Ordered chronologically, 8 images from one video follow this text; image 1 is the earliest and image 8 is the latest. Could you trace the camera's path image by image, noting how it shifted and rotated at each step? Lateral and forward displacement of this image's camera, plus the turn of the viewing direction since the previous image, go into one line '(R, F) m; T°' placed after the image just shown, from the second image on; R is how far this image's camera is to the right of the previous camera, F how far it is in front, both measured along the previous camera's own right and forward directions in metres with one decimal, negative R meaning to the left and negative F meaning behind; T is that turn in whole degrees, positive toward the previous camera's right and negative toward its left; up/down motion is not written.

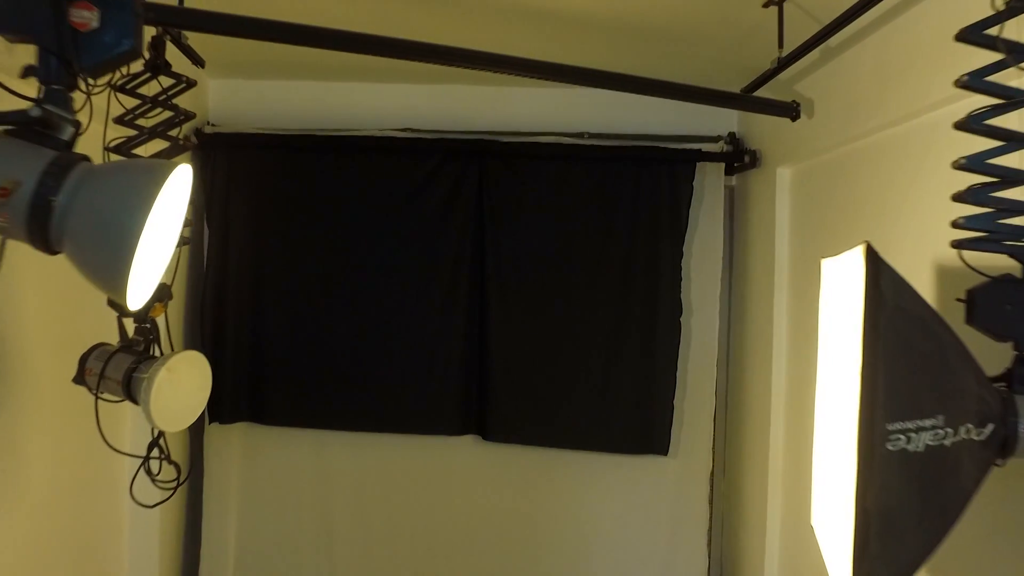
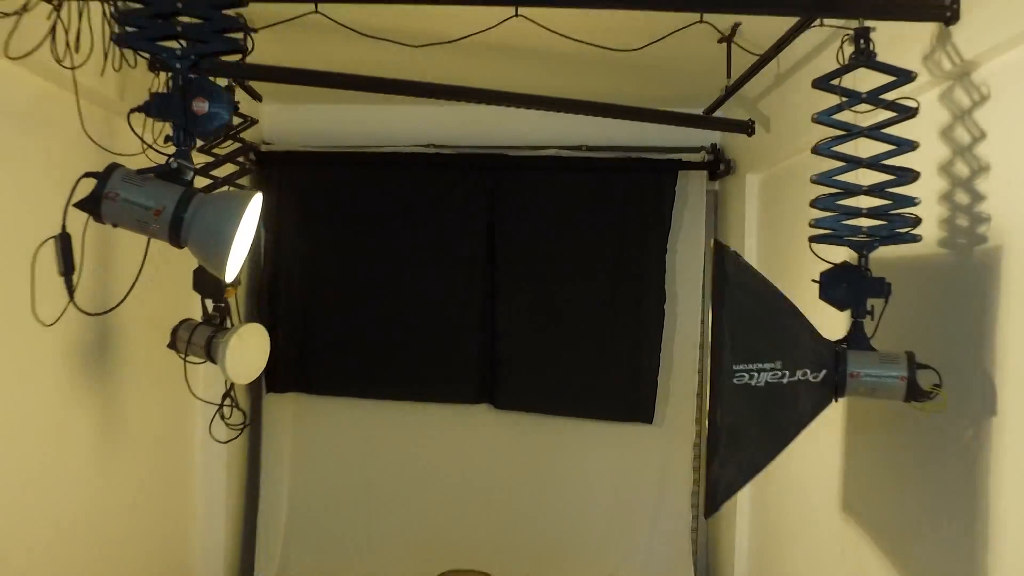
(+0.1, -0.4) m; -3°
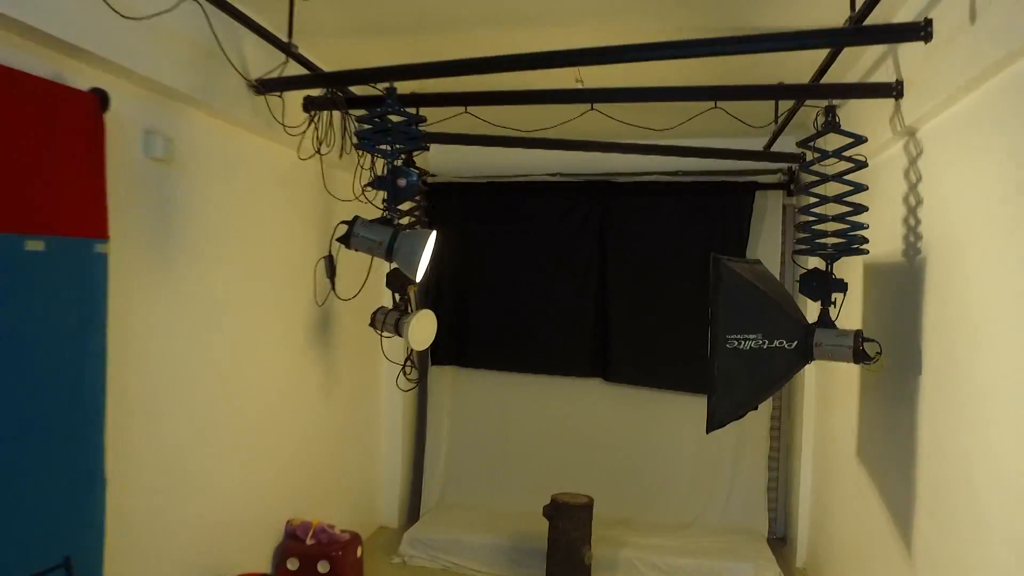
(+0.2, -0.8) m; -11°
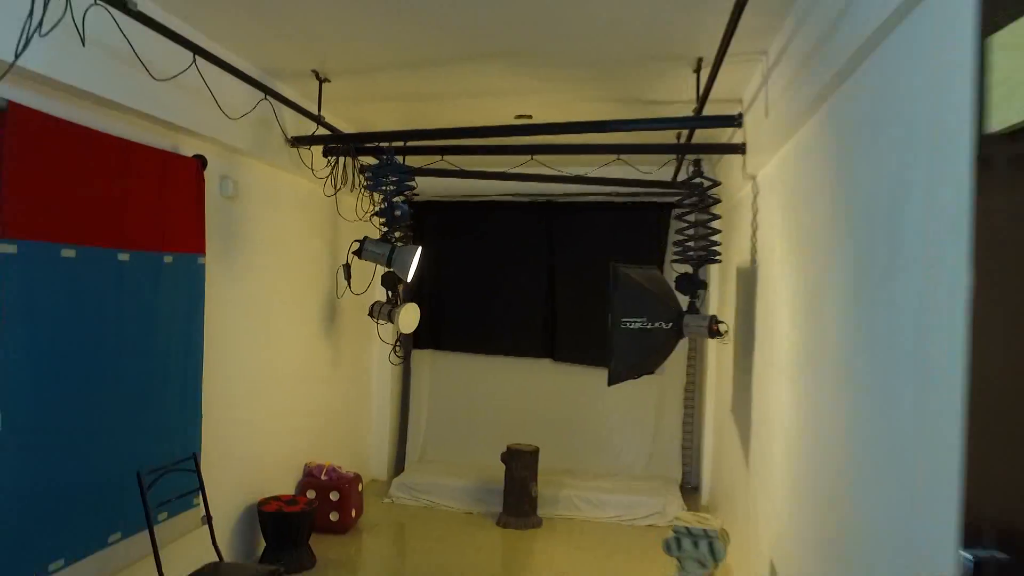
(0.0, -0.9) m; +2°
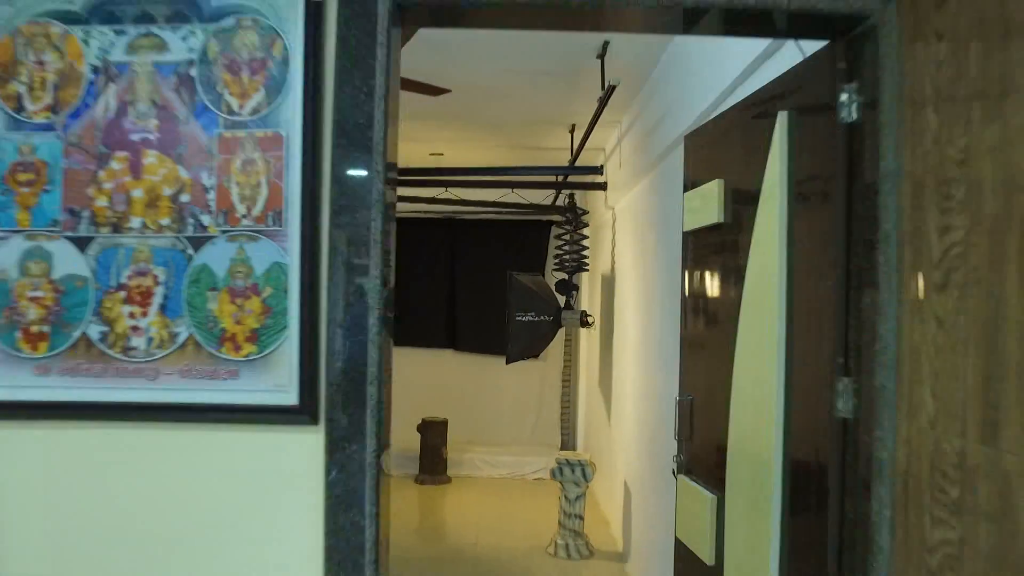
(-0.2, -0.9) m; +9°
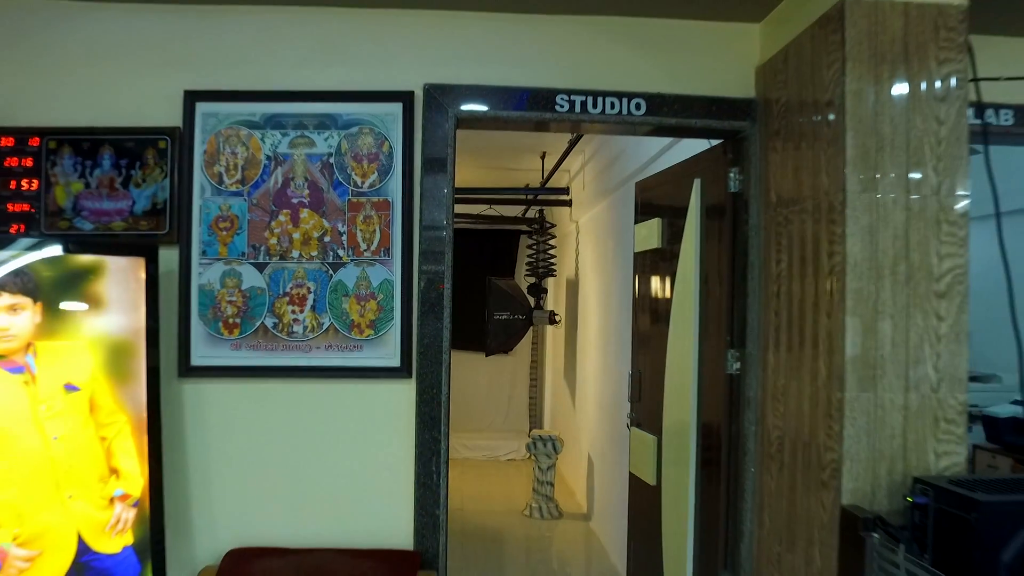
(-0.1, -0.6) m; +3°
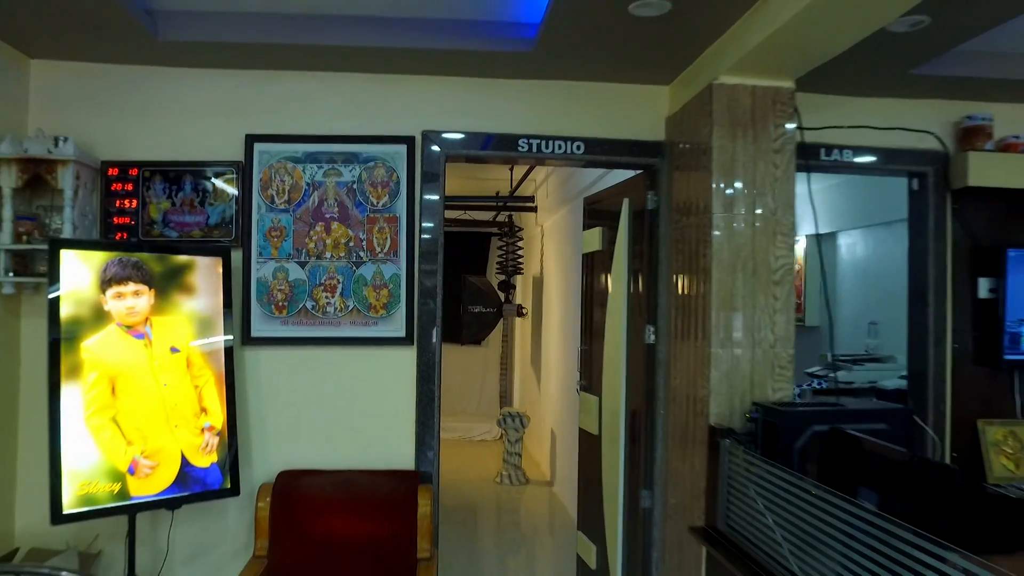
(0.0, -0.6) m; +2°
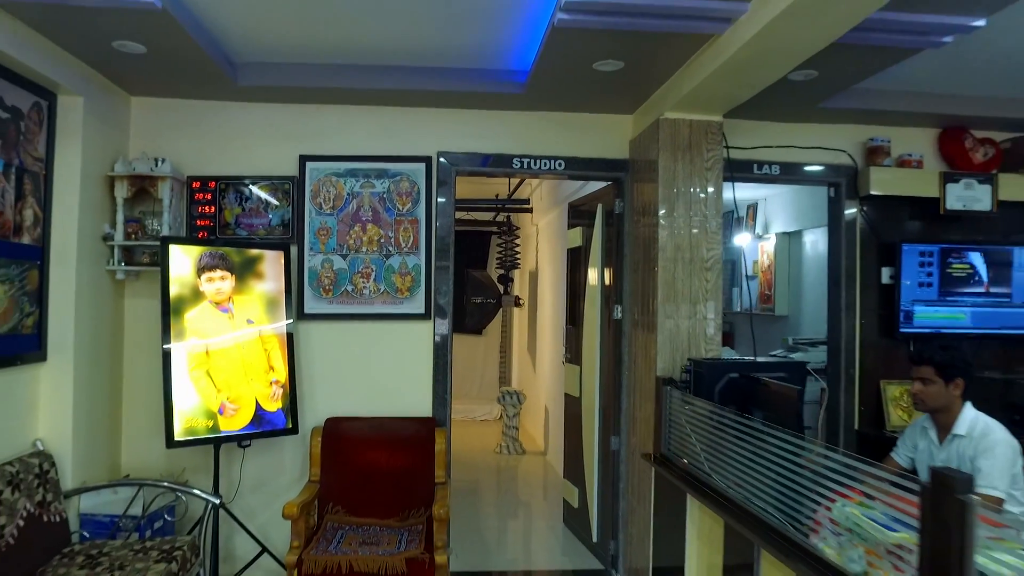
(0.0, -0.6) m; 0°
